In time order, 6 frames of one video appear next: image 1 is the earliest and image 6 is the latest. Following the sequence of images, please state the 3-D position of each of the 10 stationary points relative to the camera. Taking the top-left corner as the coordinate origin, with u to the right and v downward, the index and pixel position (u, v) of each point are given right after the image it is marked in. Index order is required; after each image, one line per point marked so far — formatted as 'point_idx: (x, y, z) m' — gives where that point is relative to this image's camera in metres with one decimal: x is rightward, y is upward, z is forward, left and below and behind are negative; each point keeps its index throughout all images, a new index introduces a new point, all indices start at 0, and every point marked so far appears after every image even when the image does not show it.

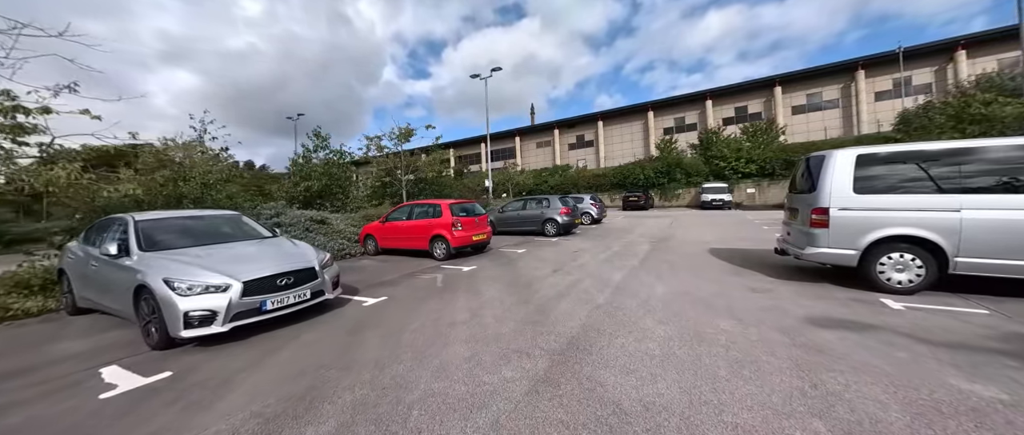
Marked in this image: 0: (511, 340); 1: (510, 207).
0: (0.0, -1.4, +3.6) m
1: (-0.2, +0.4, +13.4) m
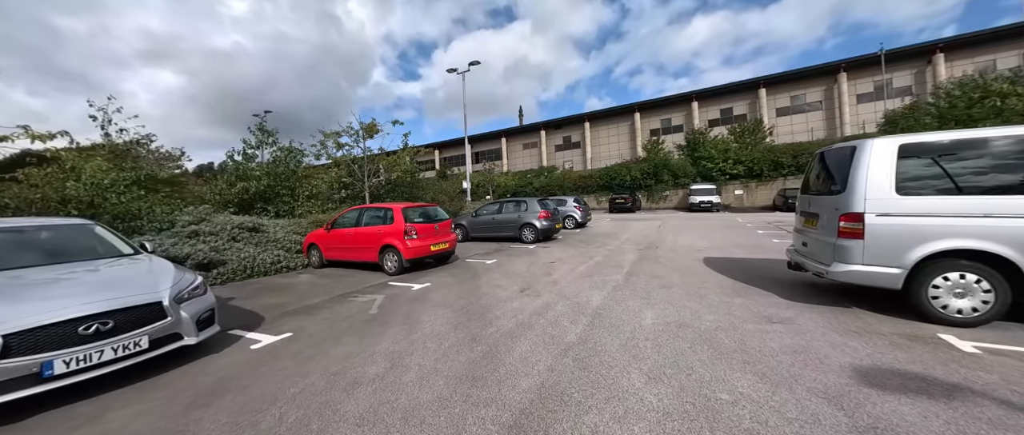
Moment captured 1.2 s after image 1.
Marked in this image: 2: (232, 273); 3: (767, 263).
0: (-0.6, -1.5, +2.3) m
1: (-1.1, +0.3, +12.1) m
2: (-6.1, -1.2, +6.8) m
3: (+5.5, -1.0, +6.7) m
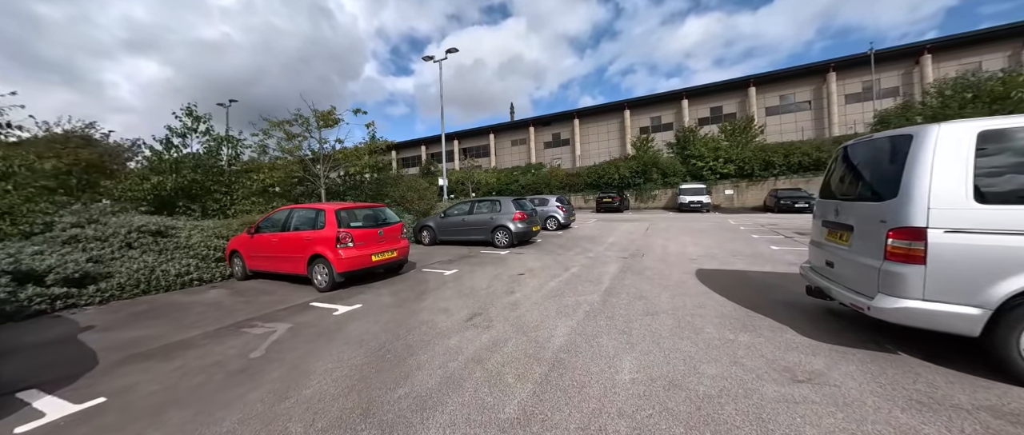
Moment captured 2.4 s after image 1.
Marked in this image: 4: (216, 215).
0: (-1.3, -1.6, +1.1) m
1: (-2.0, +0.2, +10.9) m
2: (-6.9, -1.3, +5.4) m
3: (+4.7, -1.1, +5.7) m
4: (-8.2, +0.1, +8.6) m
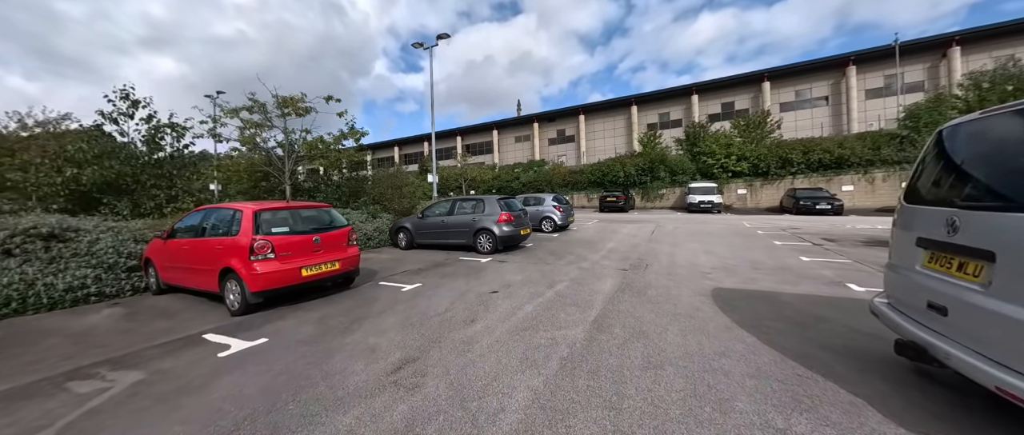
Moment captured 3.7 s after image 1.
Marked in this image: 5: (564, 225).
0: (-1.9, -1.7, -0.1) m
1: (-2.5, +0.2, +9.7) m
2: (-7.4, -1.3, +4.3) m
3: (+4.2, -1.3, +4.4) m
4: (-8.6, +0.1, +7.4) m
5: (+2.3, -0.3, +13.3) m
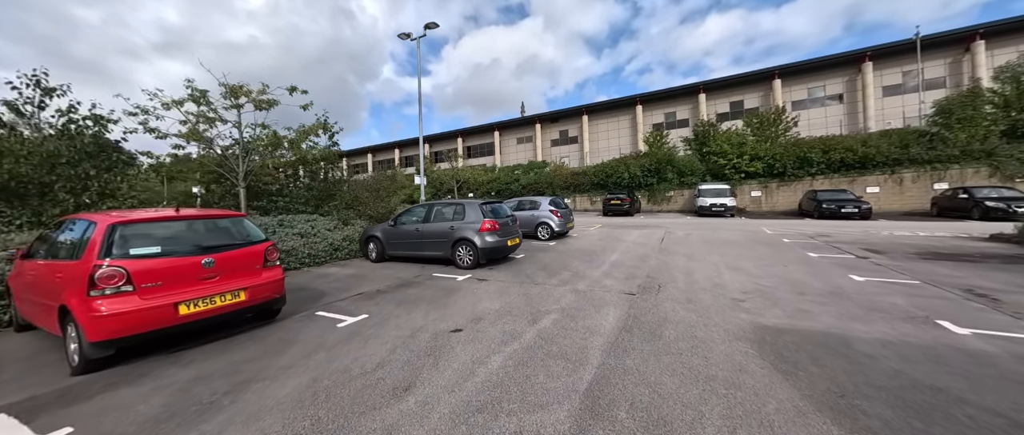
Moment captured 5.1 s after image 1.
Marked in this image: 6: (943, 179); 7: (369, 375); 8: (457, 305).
0: (-2.4, -1.9, -1.5) m
1: (-2.8, 0.0, +8.3) m
2: (-7.8, -1.4, +3.0) m
3: (+3.8, -1.4, +2.9) m
4: (-9.0, -0.1, +6.2) m
5: (+2.0, -0.5, +11.9) m
6: (+25.7, +2.3, +18.5) m
7: (-1.4, -1.5, +3.1) m
8: (-0.9, -1.4, +5.1) m
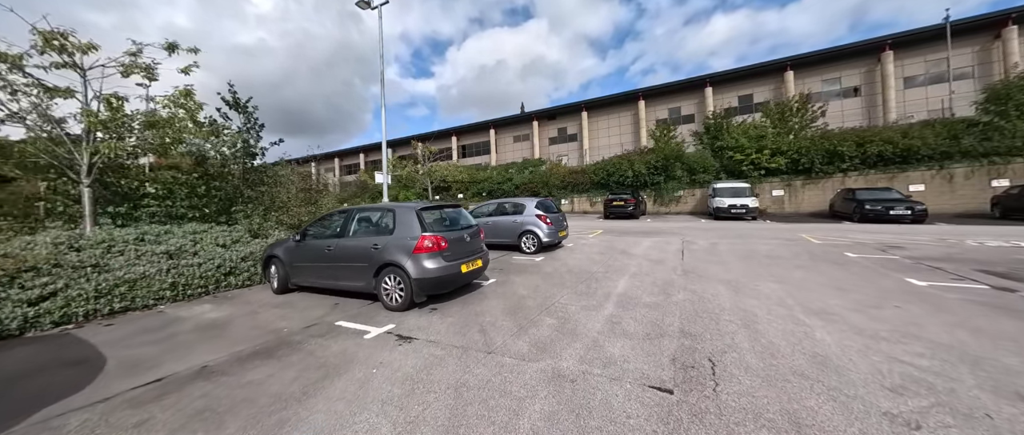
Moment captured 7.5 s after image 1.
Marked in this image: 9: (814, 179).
0: (-3.1, -2.1, -4.1) m
1: (-3.5, -0.2, +5.7) m
2: (-8.5, -1.7, +0.4) m
3: (+3.1, -1.6, +0.3) m
4: (-9.7, -0.3, +3.6) m
5: (+1.2, -0.7, +9.3) m
6: (+25.0, +2.2, +15.8) m
7: (-2.1, -1.7, +0.5) m
8: (-1.6, -1.6, +2.4) m
9: (+18.7, +2.4, +19.3) m
